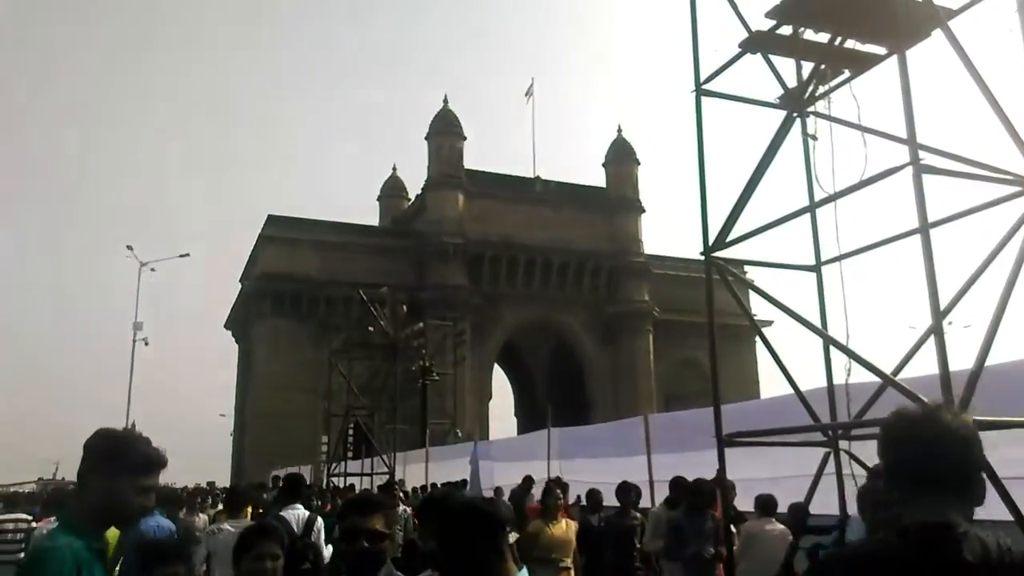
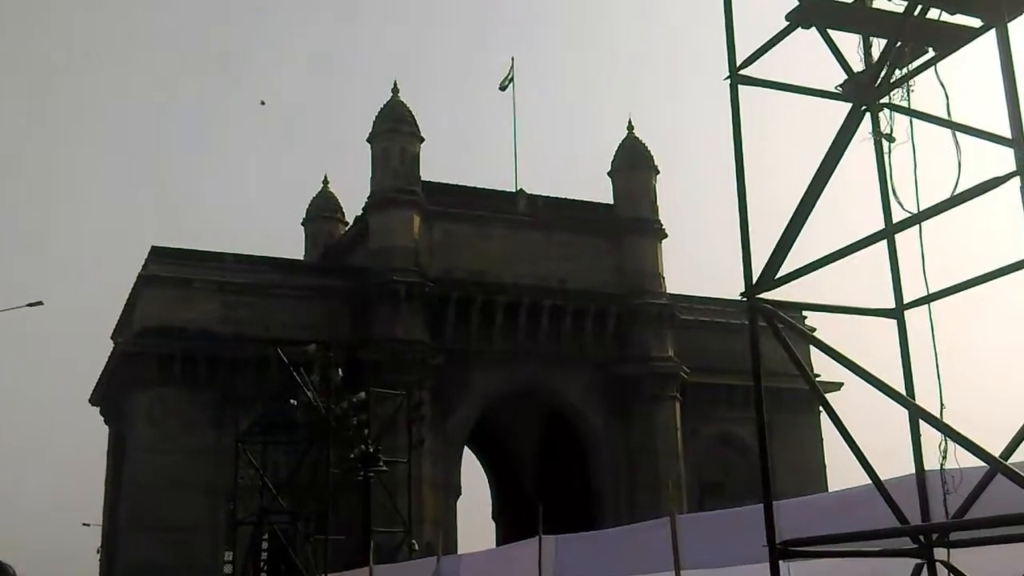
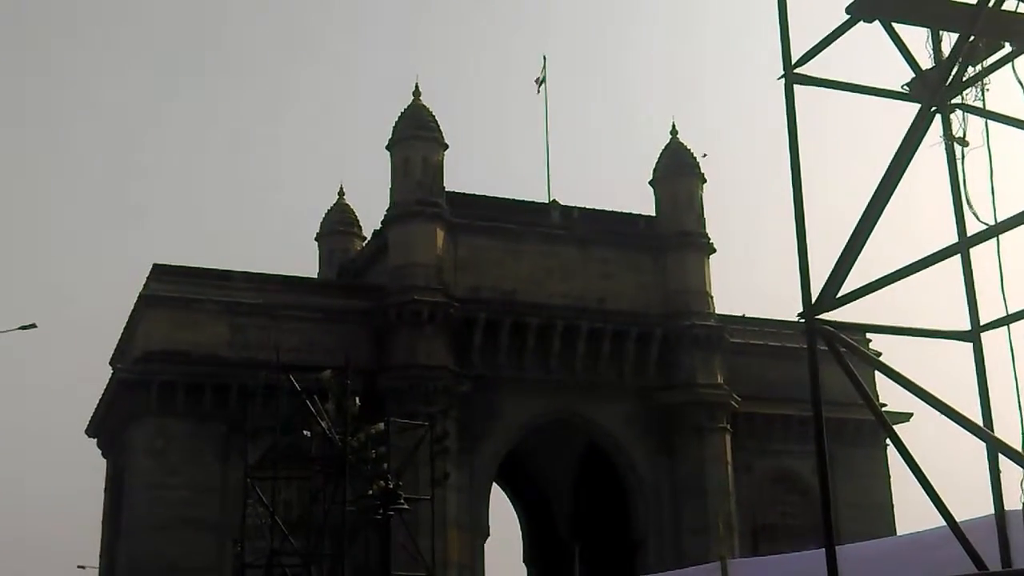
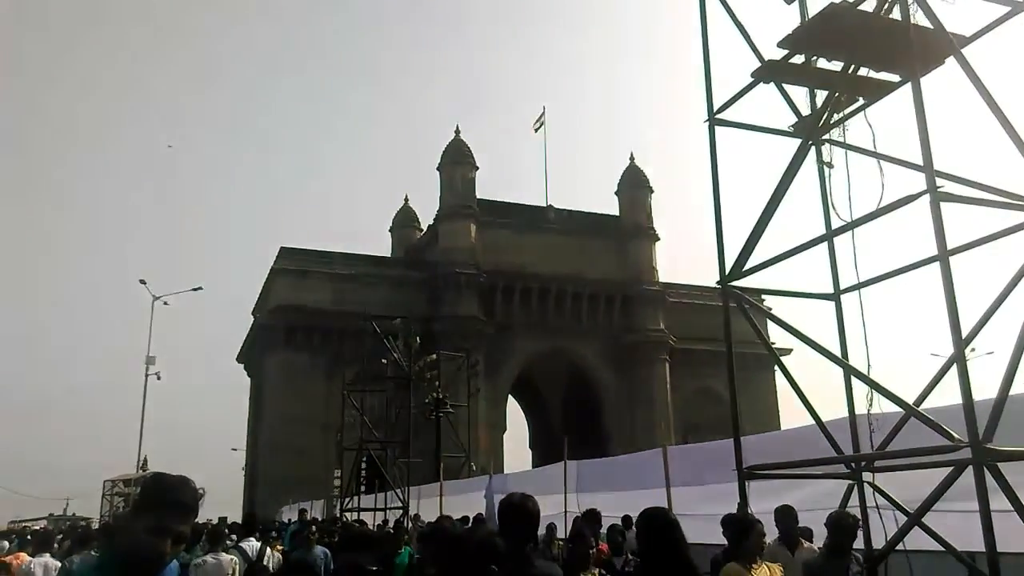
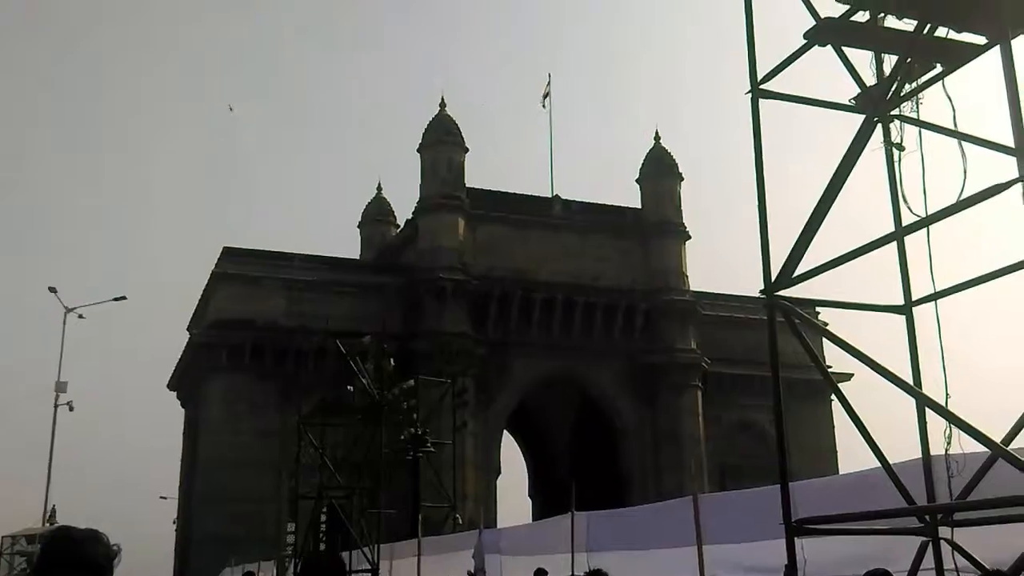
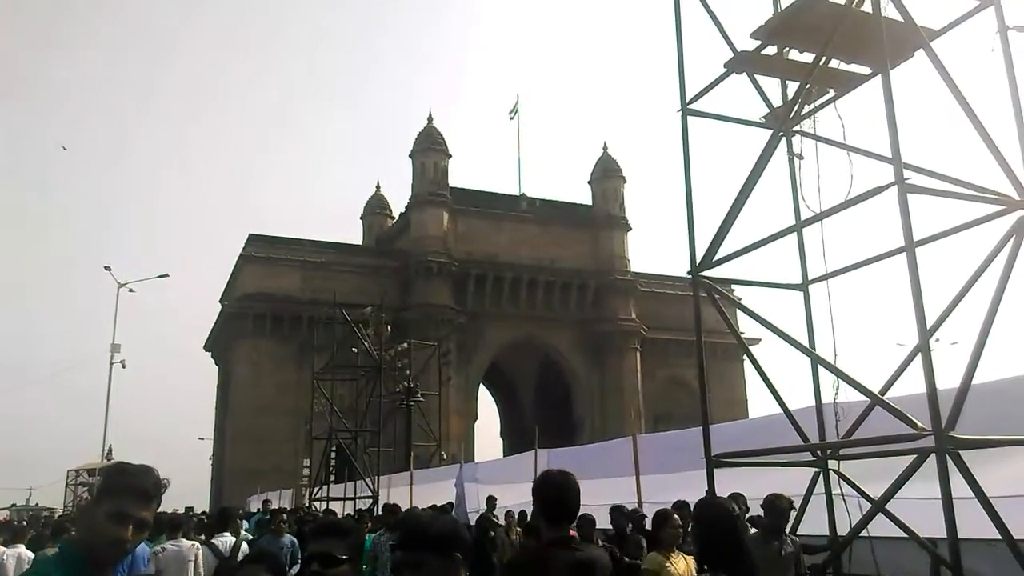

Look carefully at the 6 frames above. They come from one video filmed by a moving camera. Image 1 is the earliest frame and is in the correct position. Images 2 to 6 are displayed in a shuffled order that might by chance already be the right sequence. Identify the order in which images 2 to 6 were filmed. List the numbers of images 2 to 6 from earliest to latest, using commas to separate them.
6, 4, 5, 2, 3
